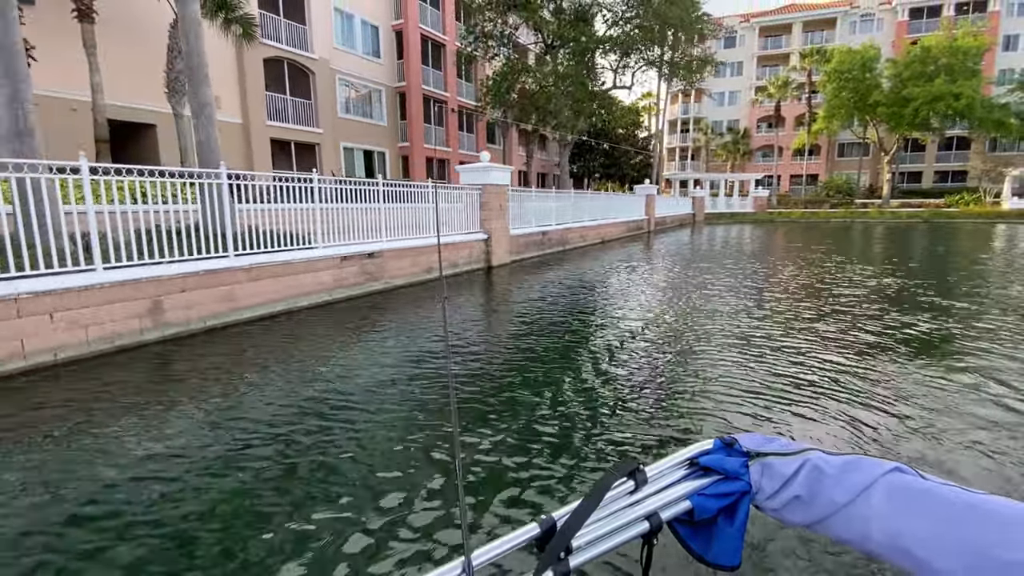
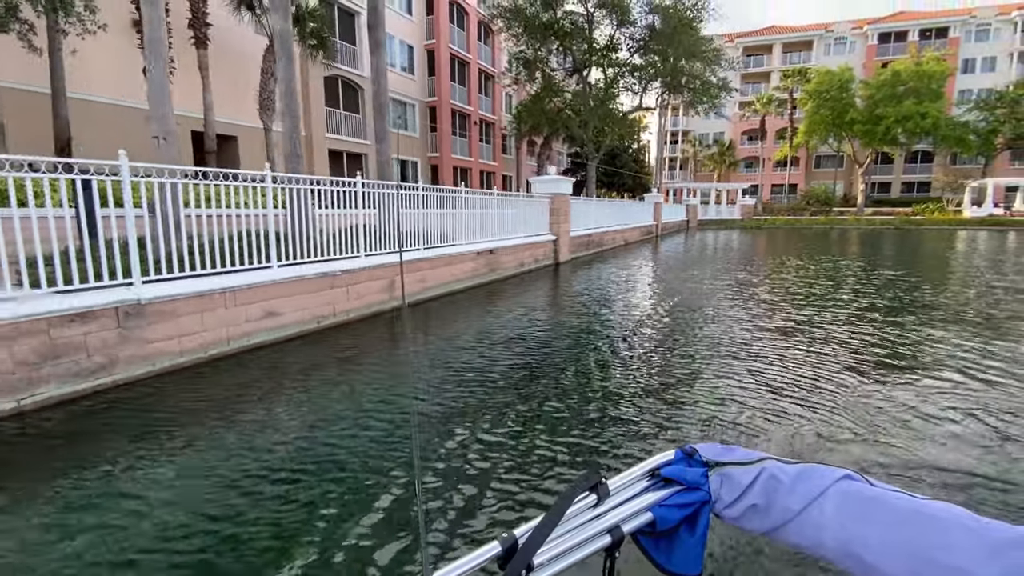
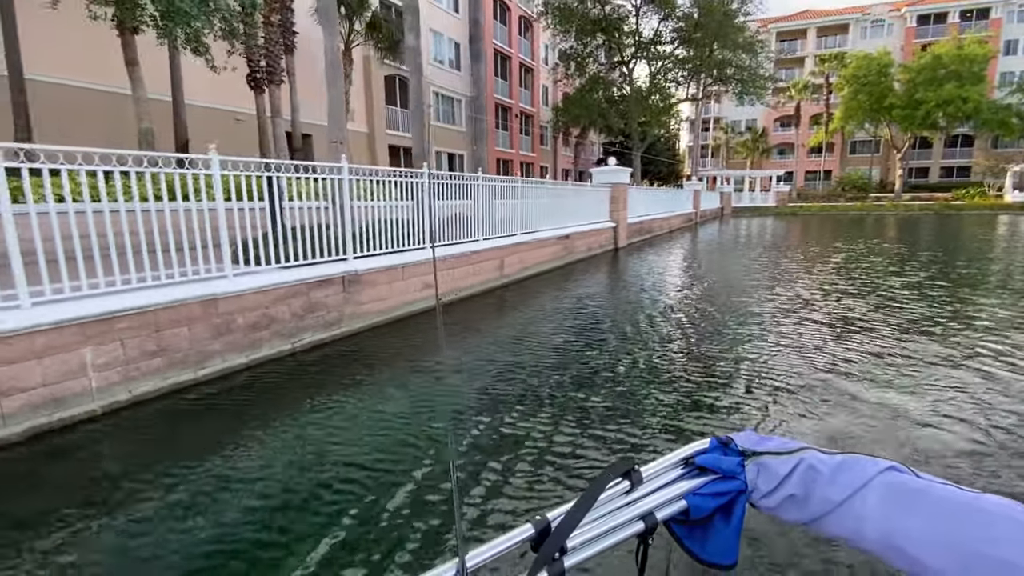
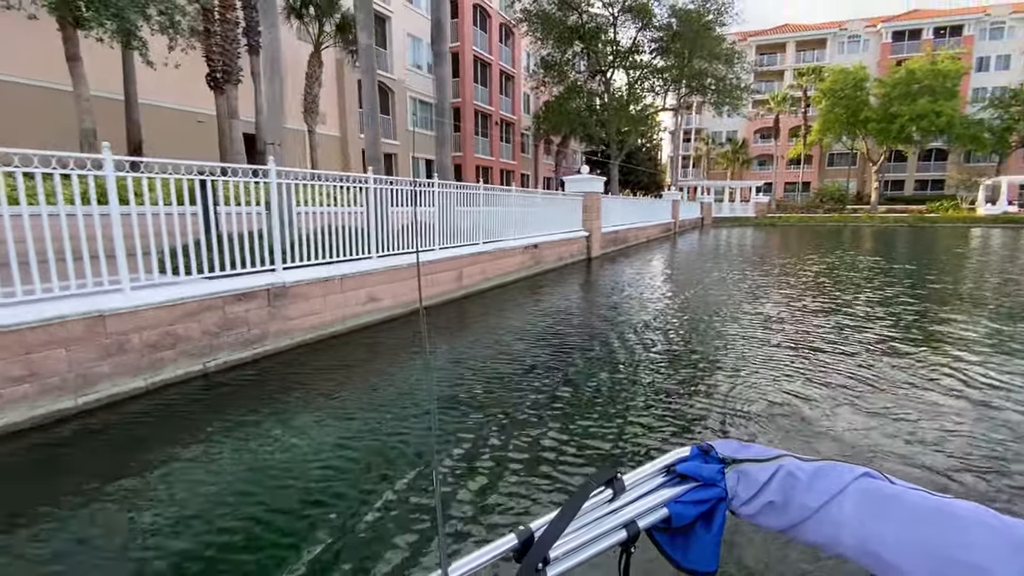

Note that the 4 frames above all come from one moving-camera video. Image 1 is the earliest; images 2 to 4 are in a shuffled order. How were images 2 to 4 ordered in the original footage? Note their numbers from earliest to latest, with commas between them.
2, 4, 3
